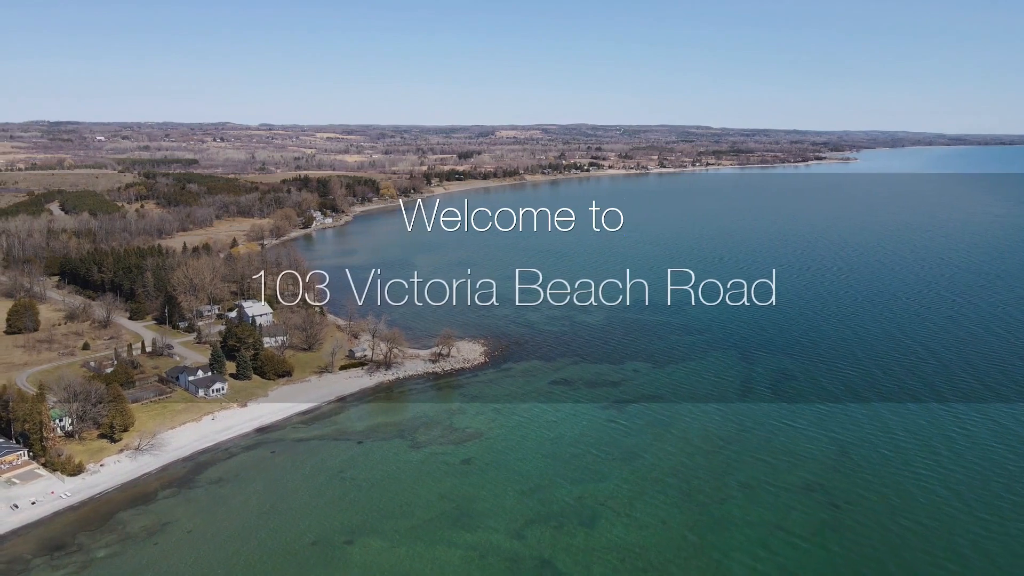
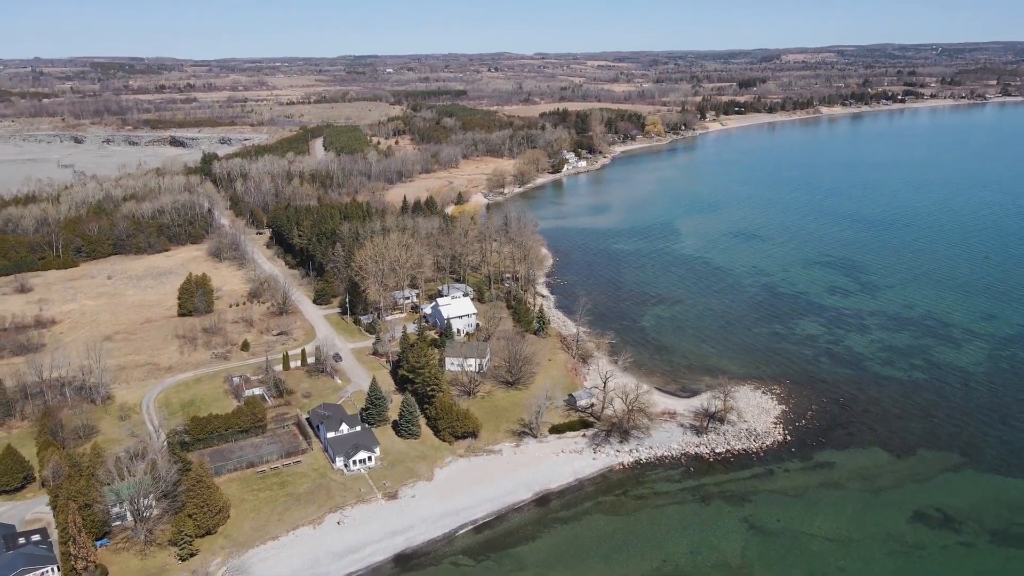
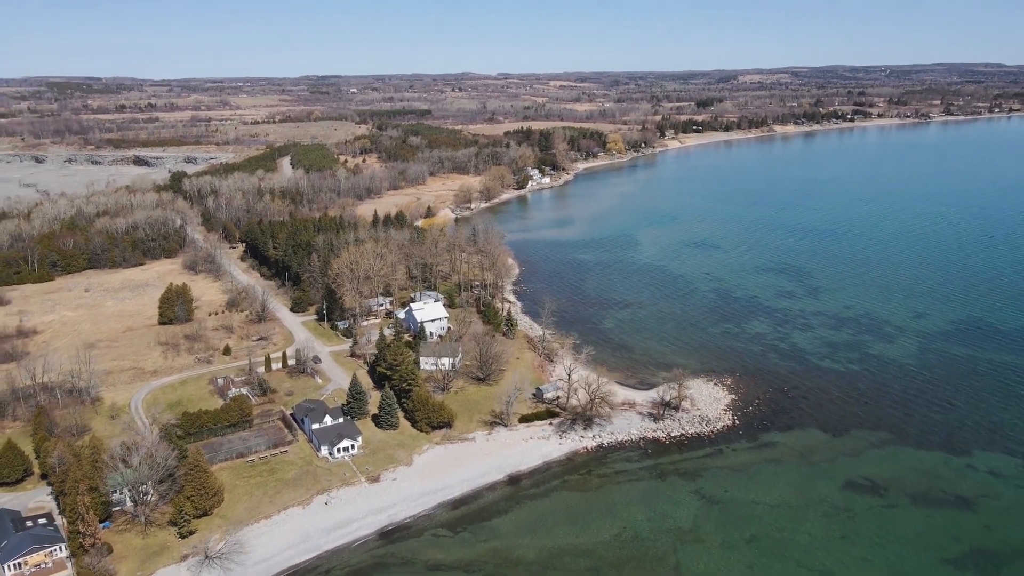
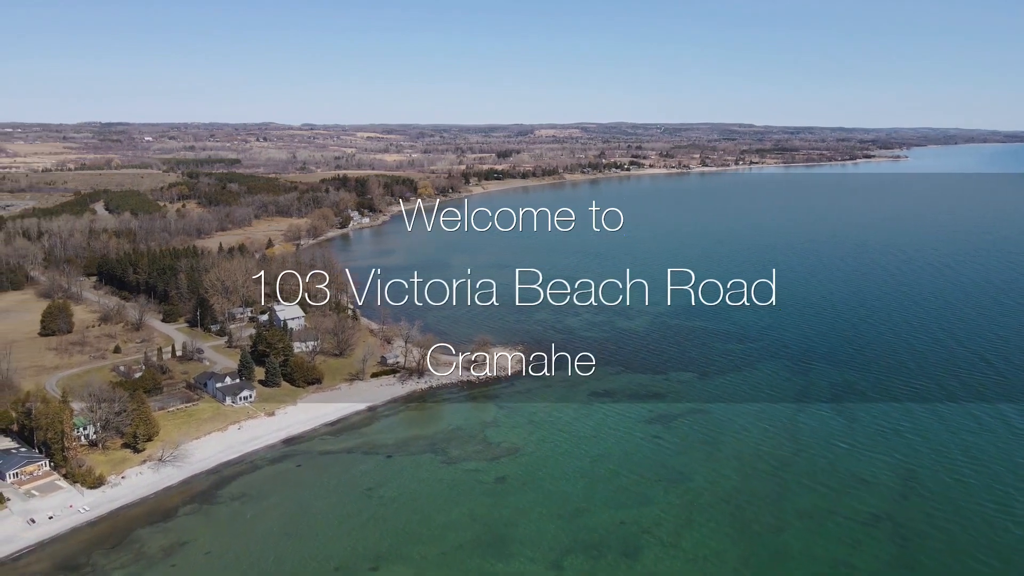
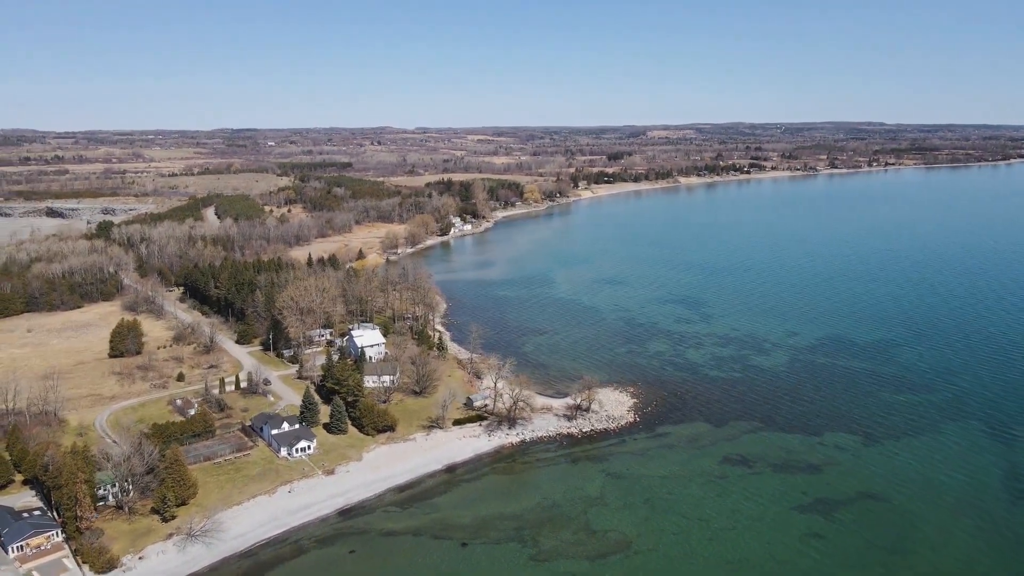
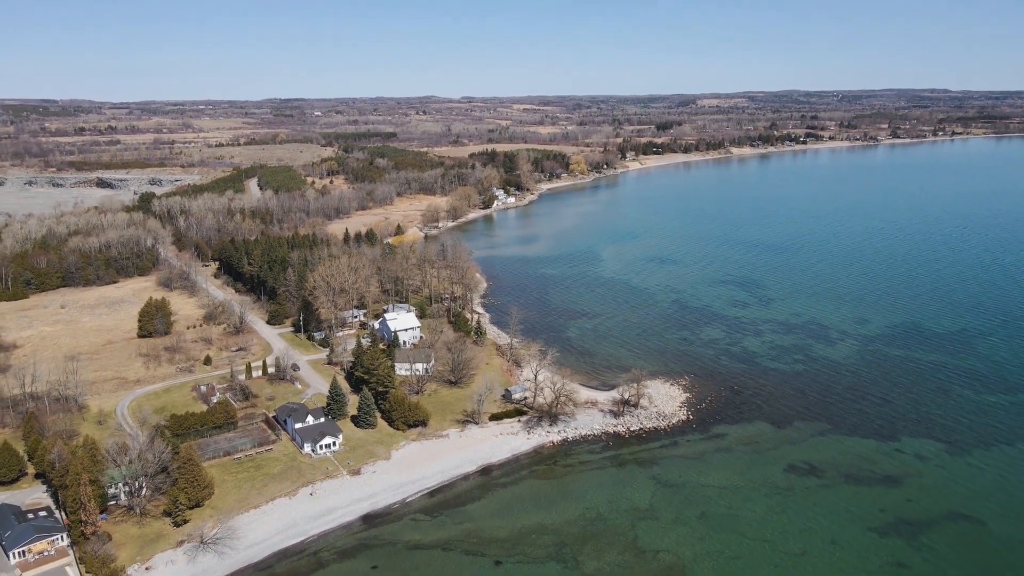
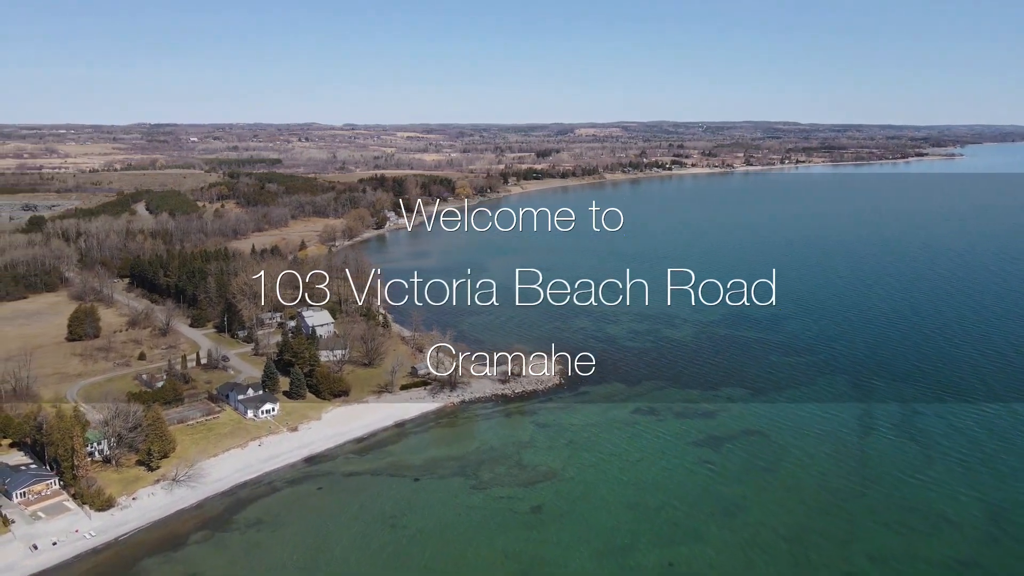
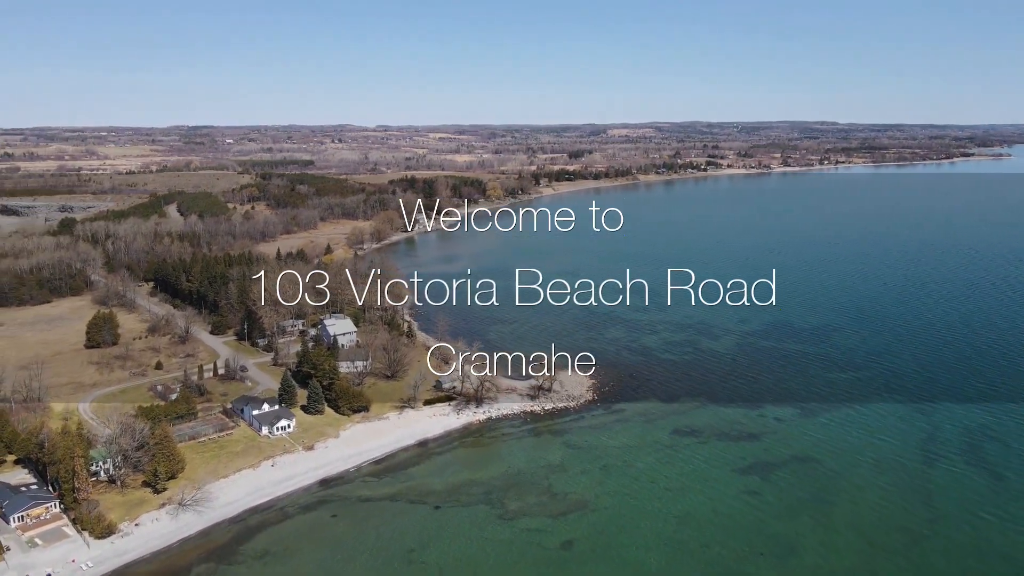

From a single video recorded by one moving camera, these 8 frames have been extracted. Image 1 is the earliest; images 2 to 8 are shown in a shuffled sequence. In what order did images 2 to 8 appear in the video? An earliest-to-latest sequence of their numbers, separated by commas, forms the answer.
4, 7, 8, 5, 6, 3, 2
